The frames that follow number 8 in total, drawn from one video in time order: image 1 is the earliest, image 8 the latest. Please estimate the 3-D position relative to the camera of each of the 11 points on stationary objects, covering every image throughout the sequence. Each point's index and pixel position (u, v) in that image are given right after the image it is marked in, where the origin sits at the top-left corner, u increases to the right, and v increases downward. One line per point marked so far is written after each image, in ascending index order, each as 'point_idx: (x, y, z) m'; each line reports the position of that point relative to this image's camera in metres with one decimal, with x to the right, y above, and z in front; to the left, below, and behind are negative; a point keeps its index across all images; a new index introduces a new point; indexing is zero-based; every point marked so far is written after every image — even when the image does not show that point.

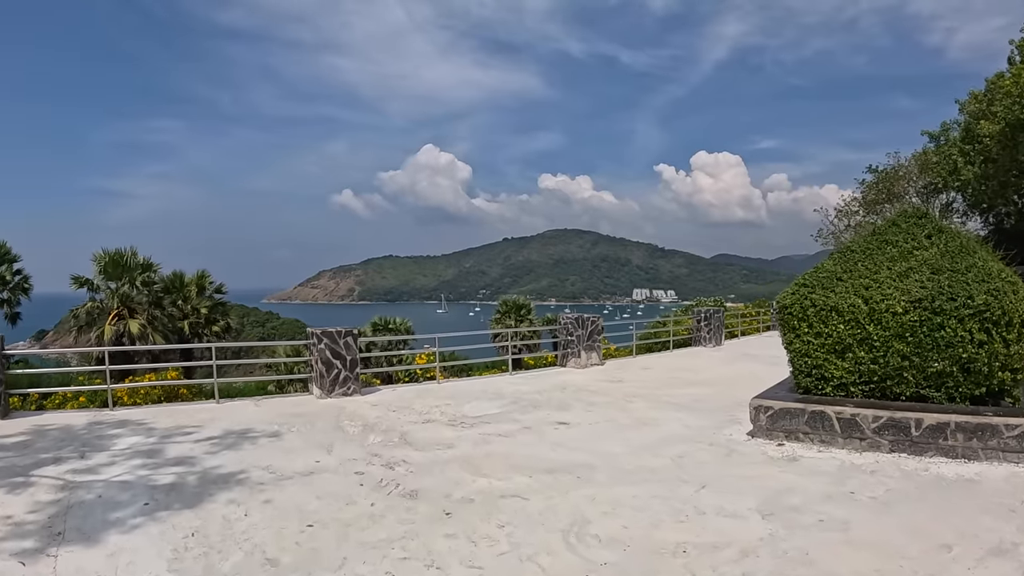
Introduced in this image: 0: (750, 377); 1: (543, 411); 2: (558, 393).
0: (+3.7, -1.3, +10.9) m
1: (+0.4, -1.2, +7.1) m
2: (+0.6, -1.2, +8.2) m
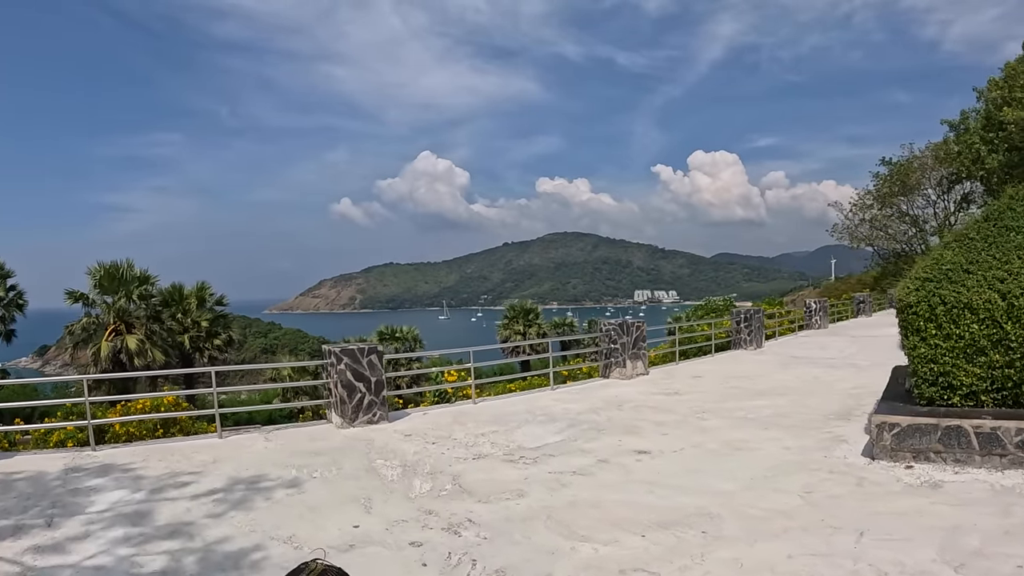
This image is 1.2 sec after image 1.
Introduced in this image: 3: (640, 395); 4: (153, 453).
0: (+4.2, -1.3, +9.8) m
1: (+0.9, -1.2, +6.0) m
2: (+1.1, -1.2, +7.1) m
3: (+1.6, -1.2, +8.4) m
4: (-2.4, -1.1, +4.8) m
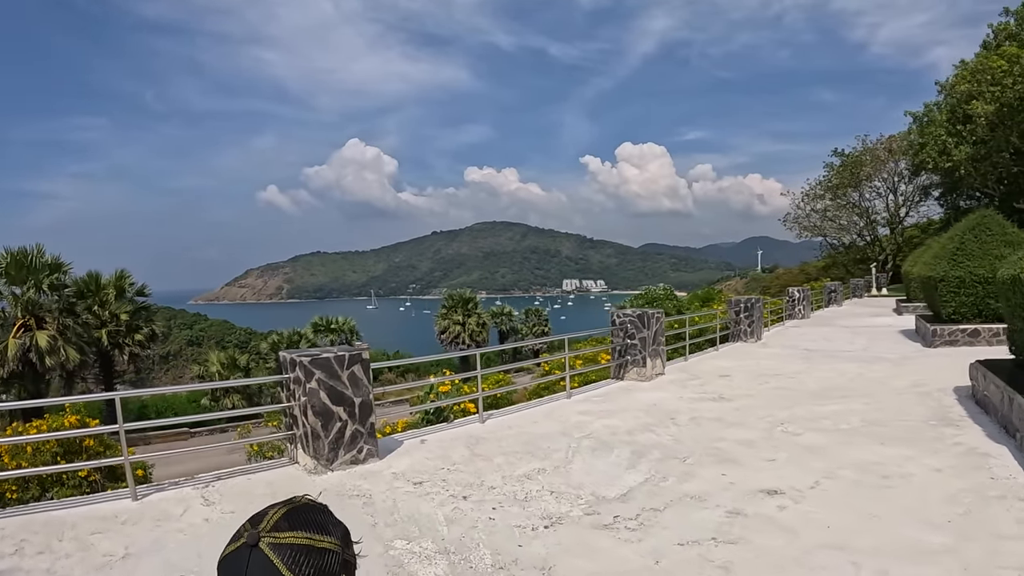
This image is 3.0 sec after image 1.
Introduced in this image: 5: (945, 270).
0: (+4.1, -1.1, +8.5) m
1: (+1.2, -1.1, +4.4) m
2: (+1.3, -1.1, +5.5) m
3: (+1.7, -1.1, +6.9) m
4: (-1.9, -1.0, +2.9) m
5: (+6.9, +0.3, +11.6) m
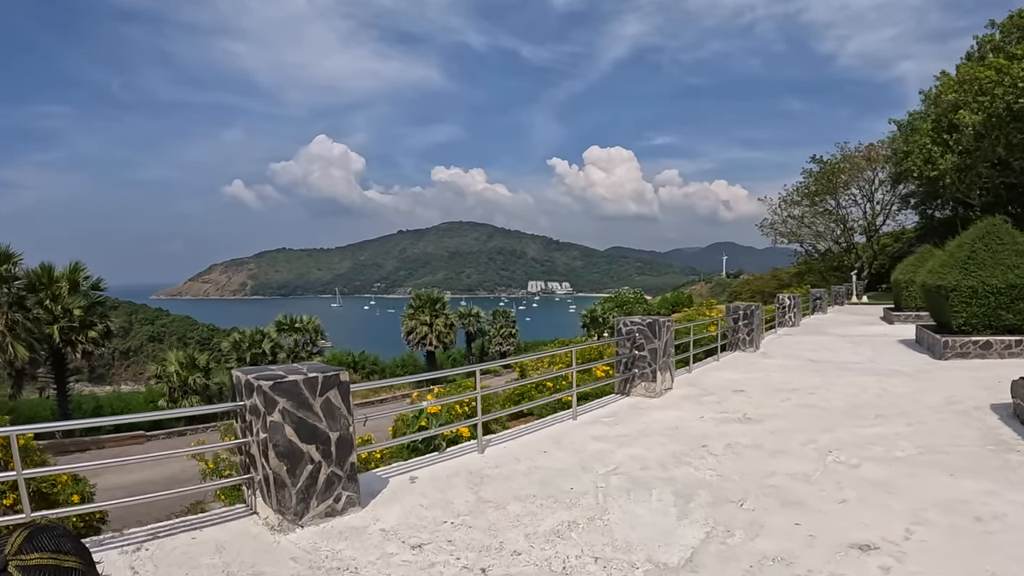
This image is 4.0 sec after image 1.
0: (+4.0, -1.2, +7.8) m
1: (+1.3, -1.1, +3.6) m
2: (+1.3, -1.1, +4.7) m
3: (+1.7, -1.1, +6.1) m
4: (-1.8, -1.0, +2.0) m
5: (+6.7, +0.1, +11.0) m
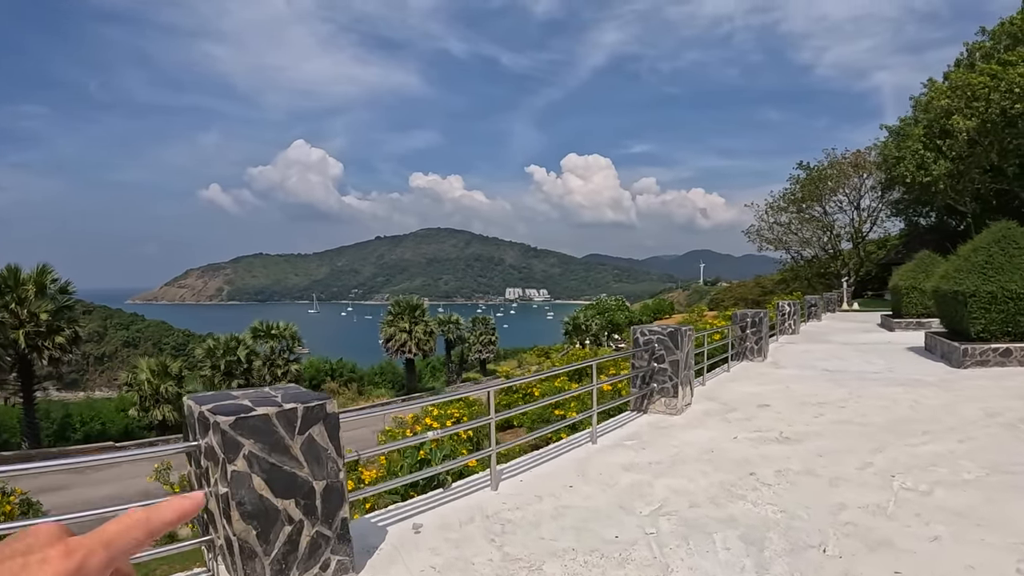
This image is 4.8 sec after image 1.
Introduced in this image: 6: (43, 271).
0: (+4.1, -1.2, +7.1) m
1: (+1.4, -1.1, +2.8) m
2: (+1.5, -1.1, +3.9) m
3: (+1.7, -1.1, +5.4) m
4: (-1.6, -0.9, +1.2) m
5: (+6.6, +0.1, +10.4) m
6: (-11.1, +0.4, +17.0) m
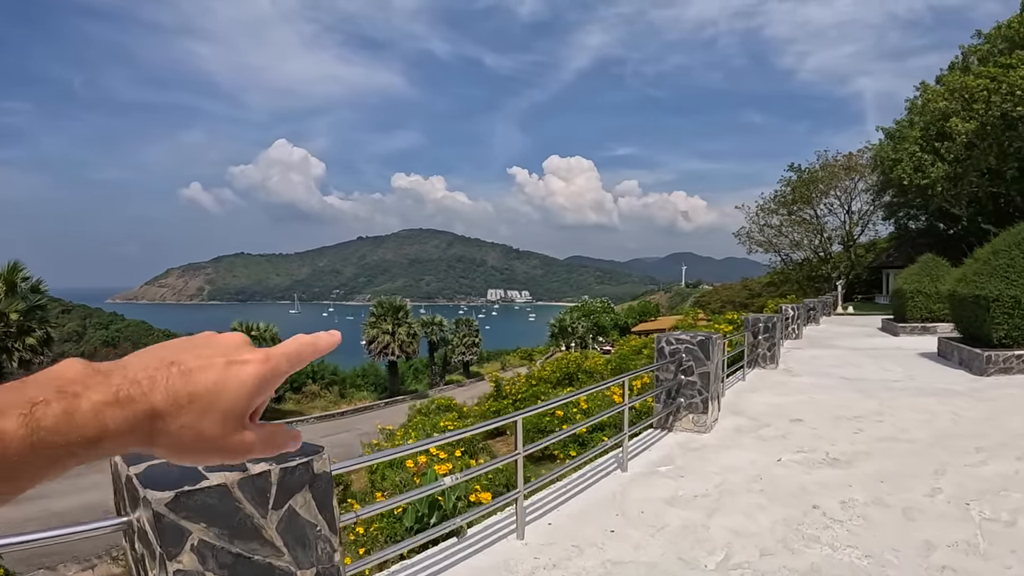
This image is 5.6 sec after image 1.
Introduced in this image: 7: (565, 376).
0: (+4.1, -1.2, +6.6) m
1: (+1.6, -1.1, +2.2) m
2: (+1.6, -1.1, +3.3) m
3: (+1.8, -1.1, +4.7) m
4: (-1.4, -0.9, +0.5) m
5: (+6.6, 0.0, +9.9) m
6: (-11.2, +0.4, +16.1) m
7: (+0.9, -1.6, +12.9) m
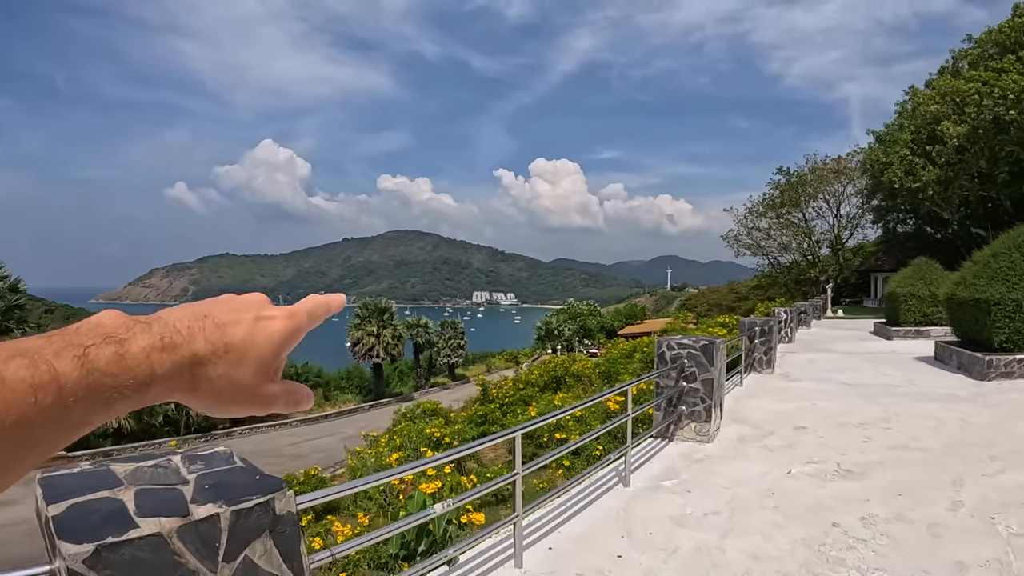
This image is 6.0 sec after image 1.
0: (+4.1, -1.3, +6.3) m
1: (+1.6, -1.1, +1.9) m
2: (+1.6, -1.1, +3.0) m
3: (+1.8, -1.1, +4.4) m
4: (-1.3, -0.9, +0.1) m
5: (+6.5, 0.0, +9.7) m
6: (-11.5, +0.5, +15.6) m
7: (+0.7, -1.6, +12.6) m
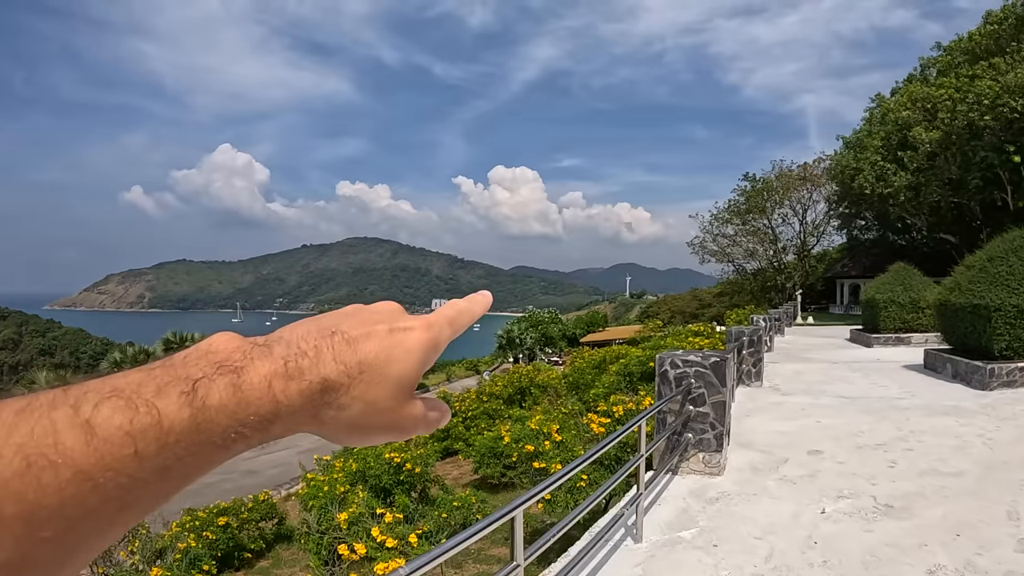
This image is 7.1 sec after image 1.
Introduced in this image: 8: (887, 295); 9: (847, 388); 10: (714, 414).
0: (+3.9, -1.3, +5.6) m
1: (+1.7, -1.1, +1.1) m
2: (+1.6, -1.1, +2.2) m
3: (+1.7, -1.1, +3.6) m
4: (-1.2, -0.9, -0.9) m
5: (+6.1, -0.1, +9.1) m
6: (-12.2, +0.4, +14.0) m
7: (+0.2, -1.7, +11.7) m
8: (+7.6, -0.1, +14.7) m
9: (+4.2, -1.3, +9.2) m
10: (+1.3, -0.7, +4.6) m
